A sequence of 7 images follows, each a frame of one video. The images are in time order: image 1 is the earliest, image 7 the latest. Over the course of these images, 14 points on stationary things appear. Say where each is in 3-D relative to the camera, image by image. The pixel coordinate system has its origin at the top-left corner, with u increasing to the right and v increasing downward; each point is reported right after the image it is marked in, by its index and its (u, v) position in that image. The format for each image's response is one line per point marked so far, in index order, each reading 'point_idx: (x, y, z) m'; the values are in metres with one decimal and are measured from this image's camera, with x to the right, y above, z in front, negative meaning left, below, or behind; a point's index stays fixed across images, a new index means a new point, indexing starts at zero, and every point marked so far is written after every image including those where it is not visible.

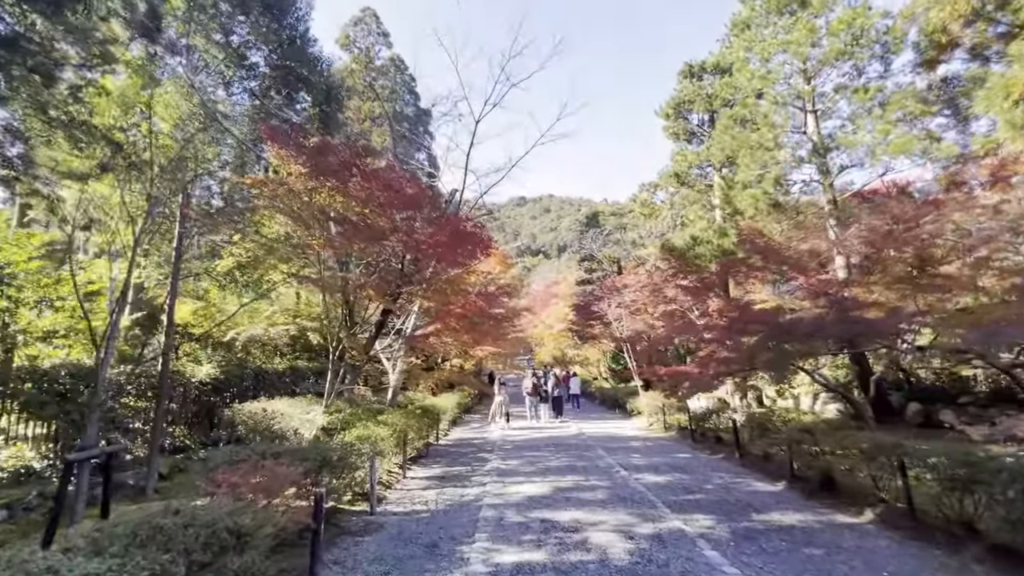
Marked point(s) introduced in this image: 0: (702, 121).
0: (+5.1, +4.5, +12.7) m
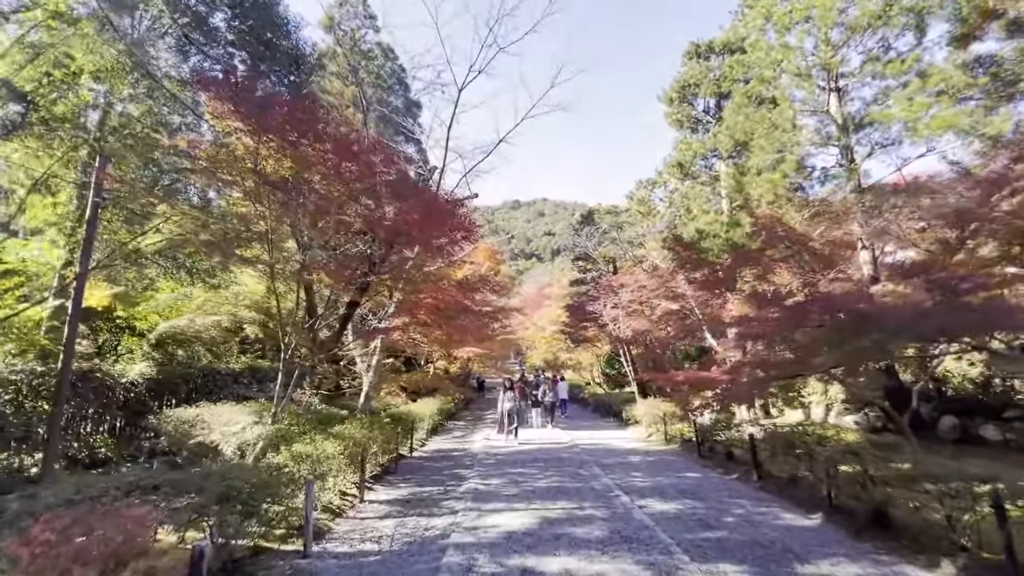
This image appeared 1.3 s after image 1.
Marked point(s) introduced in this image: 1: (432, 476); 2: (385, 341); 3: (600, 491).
0: (+4.9, +4.5, +11.7) m
1: (-1.2, -2.7, +6.9) m
2: (-2.0, -0.8, +7.6) m
3: (+1.1, -2.5, +5.7) m
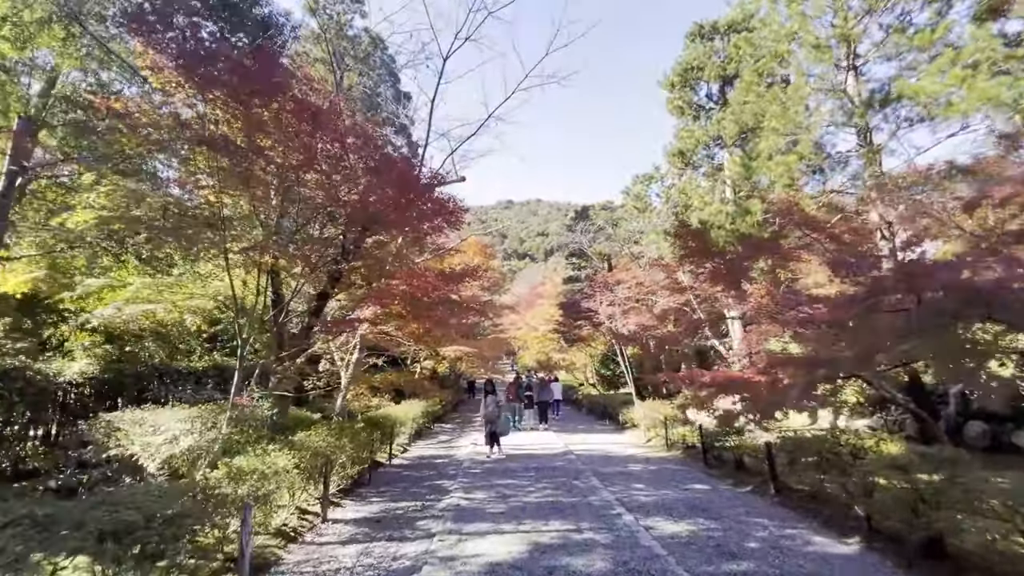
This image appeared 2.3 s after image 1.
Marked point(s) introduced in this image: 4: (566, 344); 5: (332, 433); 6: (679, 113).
0: (+4.7, +4.6, +11.1) m
1: (-1.3, -2.6, +6.1) m
2: (-2.2, -0.7, +6.8) m
3: (+0.9, -2.4, +5.0) m
4: (+2.2, -2.3, +19.5) m
5: (-2.1, -1.7, +5.6) m
6: (+4.1, +4.3, +11.7) m
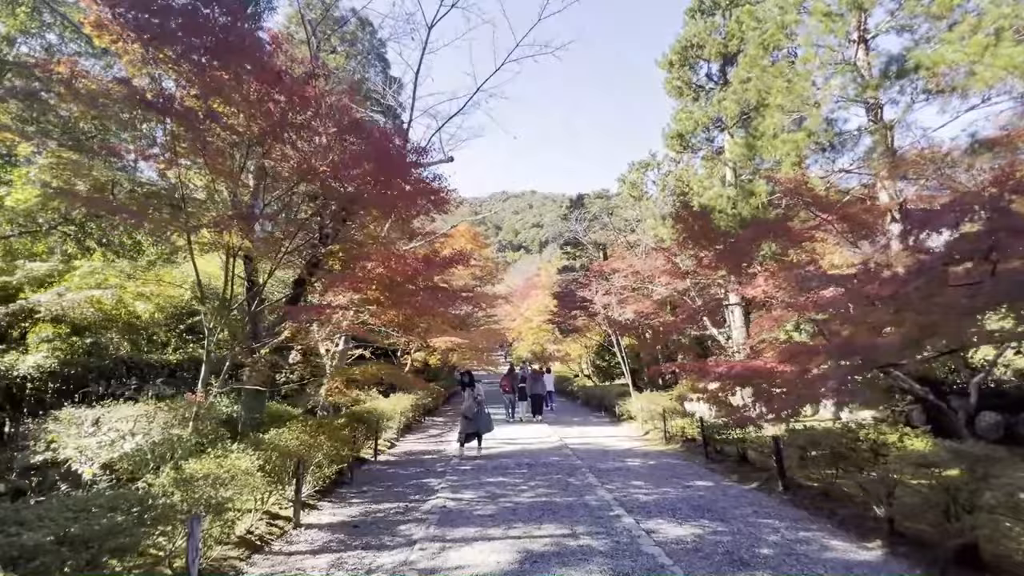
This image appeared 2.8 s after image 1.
0: (+4.5, +4.9, +10.7) m
1: (-1.4, -2.4, +5.7) m
2: (-2.3, -0.5, +6.4) m
3: (+0.8, -2.2, +4.7) m
4: (+2.0, -1.9, +19.1) m
5: (-2.2, -1.6, +5.1) m
6: (+3.9, +4.6, +11.2) m
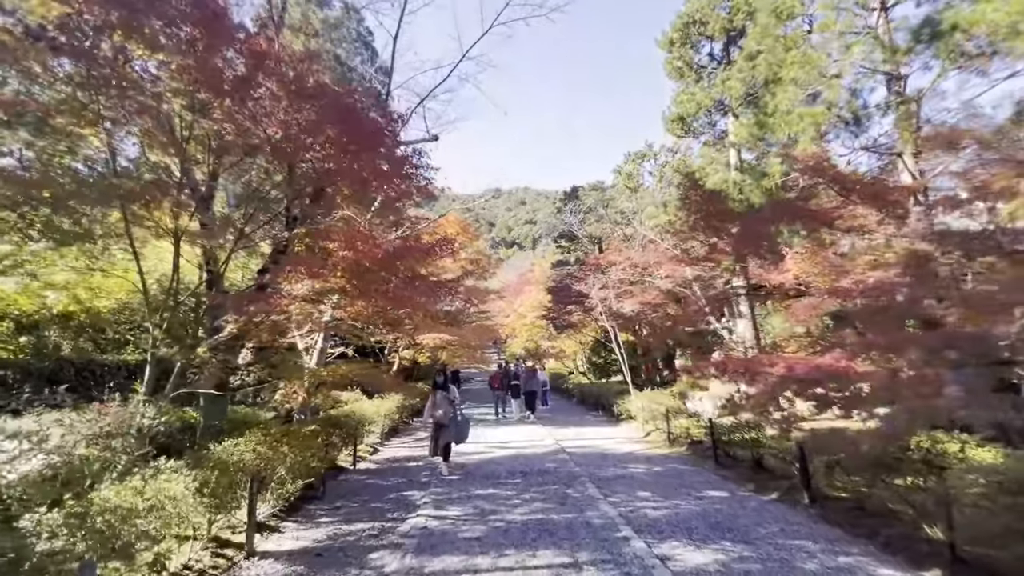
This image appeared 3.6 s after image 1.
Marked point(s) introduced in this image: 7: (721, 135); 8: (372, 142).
0: (+4.3, +5.1, +10.1) m
1: (-1.5, -2.3, +5.1) m
2: (-2.4, -0.4, +5.7) m
3: (+0.7, -2.1, +4.0) m
4: (+1.7, -1.7, +18.5) m
5: (-2.3, -1.4, +4.5) m
6: (+3.7, +4.8, +10.6) m
7: (+4.6, +3.4, +10.4) m
8: (-1.3, +1.4, +4.3) m
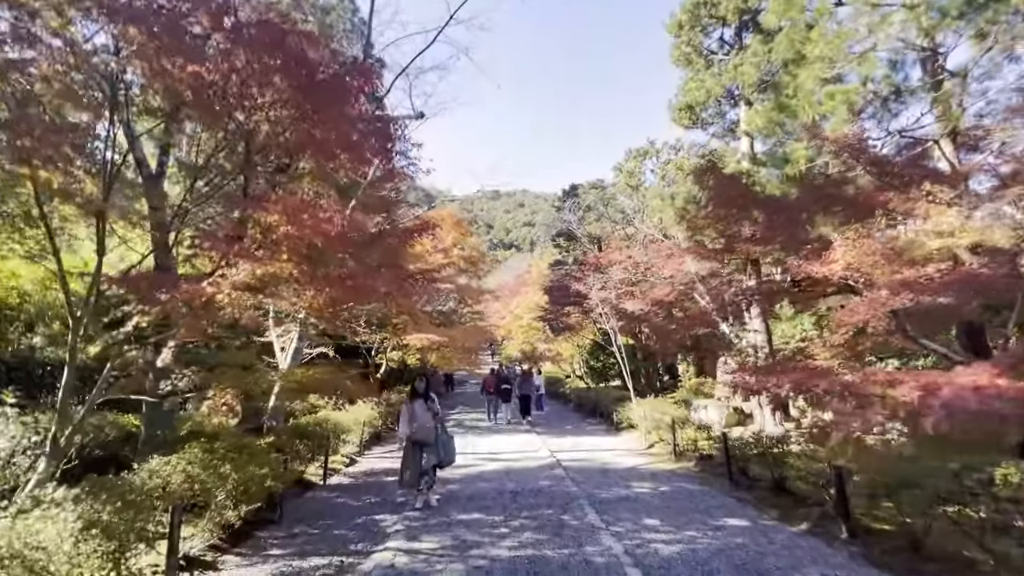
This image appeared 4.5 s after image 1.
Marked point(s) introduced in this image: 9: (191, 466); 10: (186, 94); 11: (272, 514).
0: (+4.3, +5.1, +9.4) m
1: (-1.7, -2.2, +4.4) m
2: (-2.5, -0.3, +5.0) m
3: (+0.6, -2.0, +3.3) m
4: (+1.5, -1.7, +17.8) m
5: (-2.4, -1.4, +3.8) m
6: (+3.7, +4.8, +9.9) m
7: (+4.6, +3.4, +9.8) m
8: (-1.3, +1.5, +3.6) m
9: (-2.4, -1.3, +3.5) m
10: (-2.3, +1.4, +3.3) m
11: (-2.3, -2.2, +4.6) m
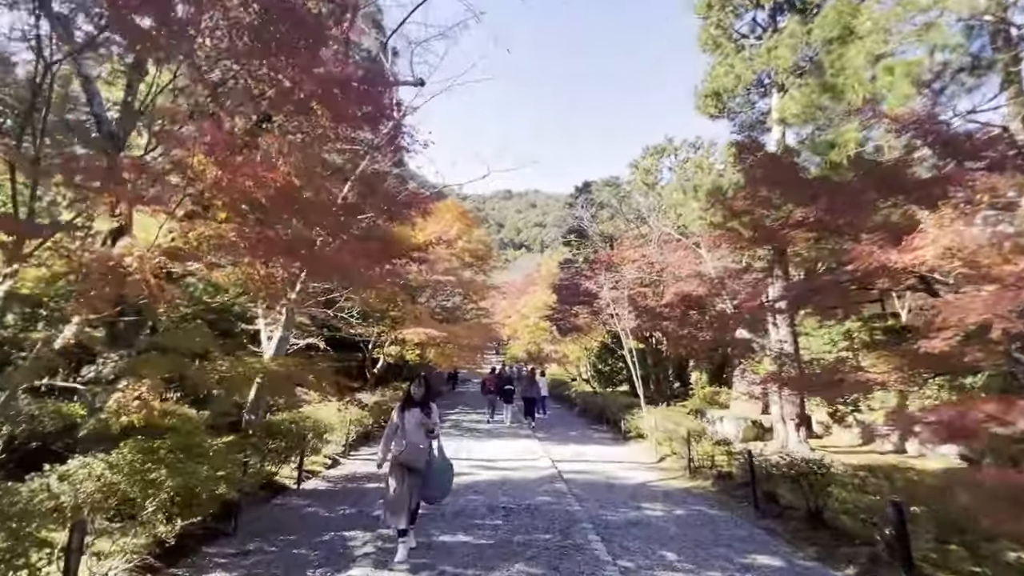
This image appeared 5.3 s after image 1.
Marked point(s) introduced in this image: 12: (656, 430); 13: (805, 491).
0: (+4.6, +5.0, +8.7) m
1: (-1.7, -2.1, +3.7) m
2: (-2.5, -0.1, +4.4) m
3: (+0.5, -1.9, +2.7) m
4: (+1.7, -1.7, +17.1) m
5: (-2.5, -1.1, +3.2) m
6: (+4.0, +4.8, +9.2) m
7: (+4.8, +3.3, +9.1) m
8: (-1.3, +1.6, +3.0) m
9: (-2.4, -1.1, +2.9) m
10: (-2.3, +1.6, +2.7) m
11: (-2.4, -2.0, +4.0) m
12: (+2.5, -2.4, +8.0) m
13: (+2.8, -1.9, +4.5) m
